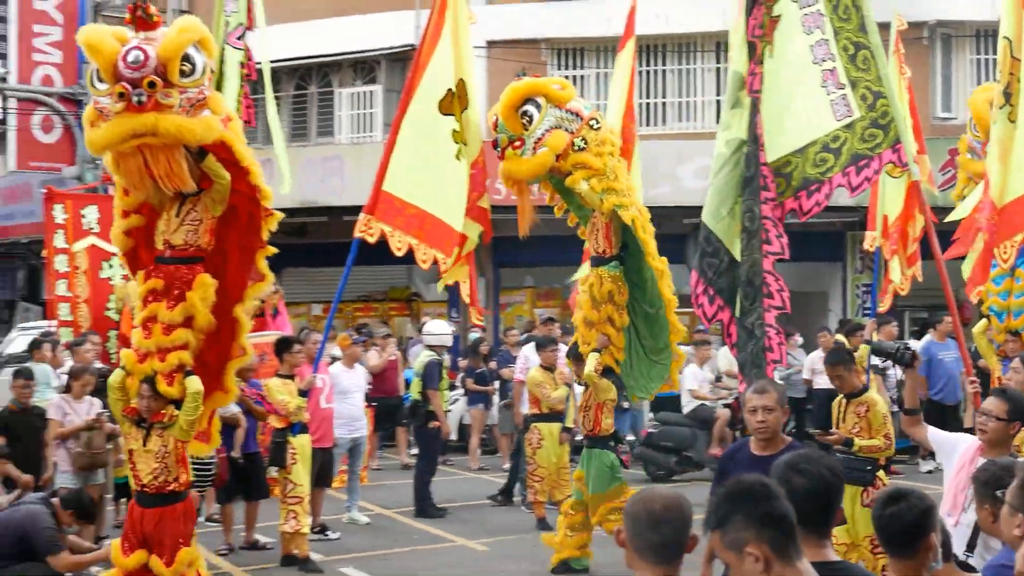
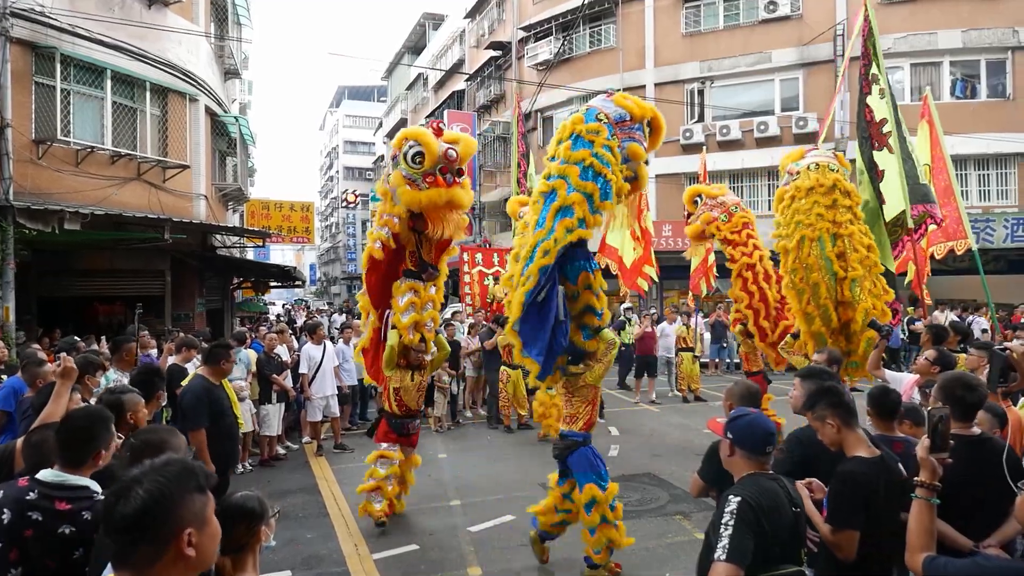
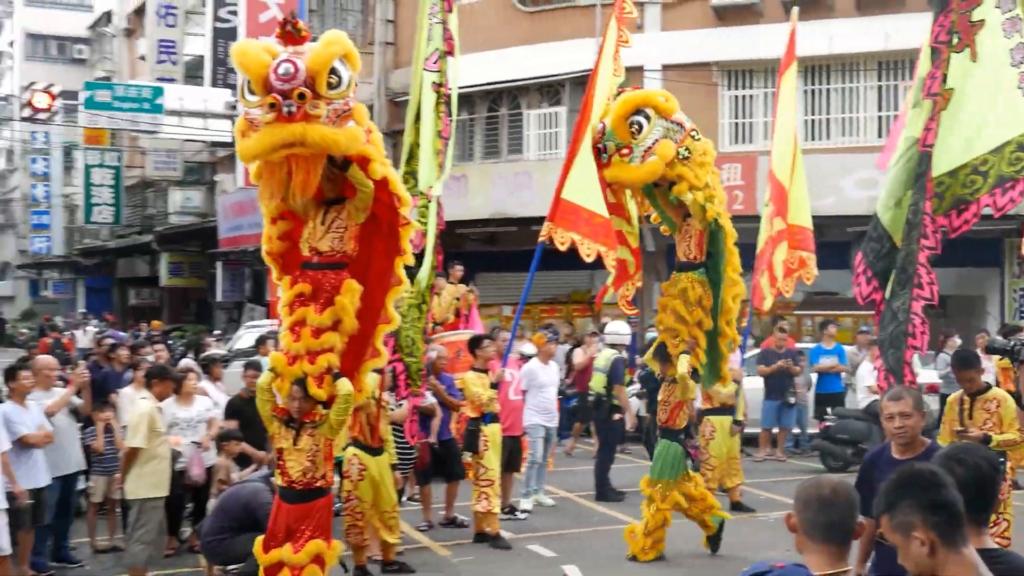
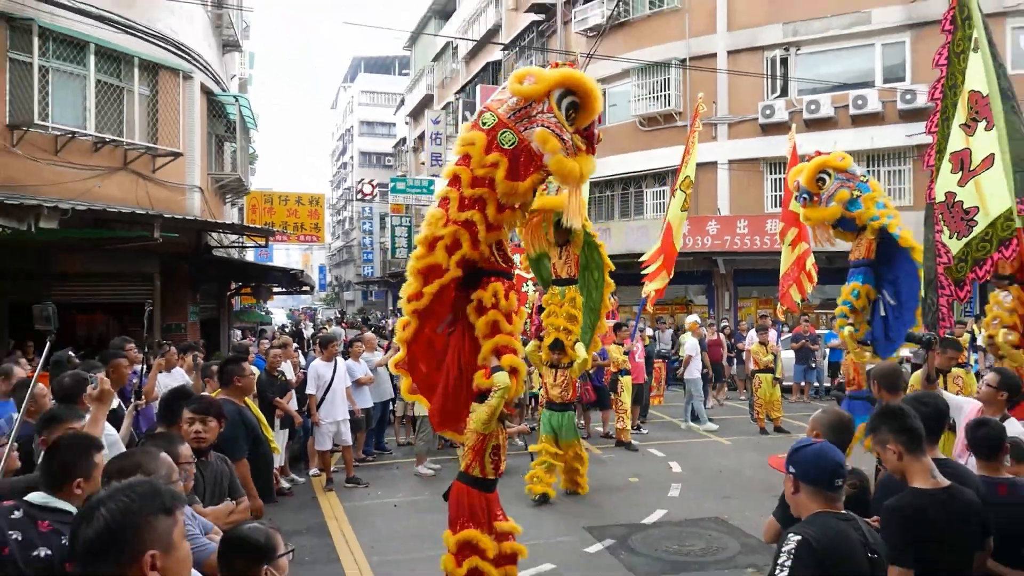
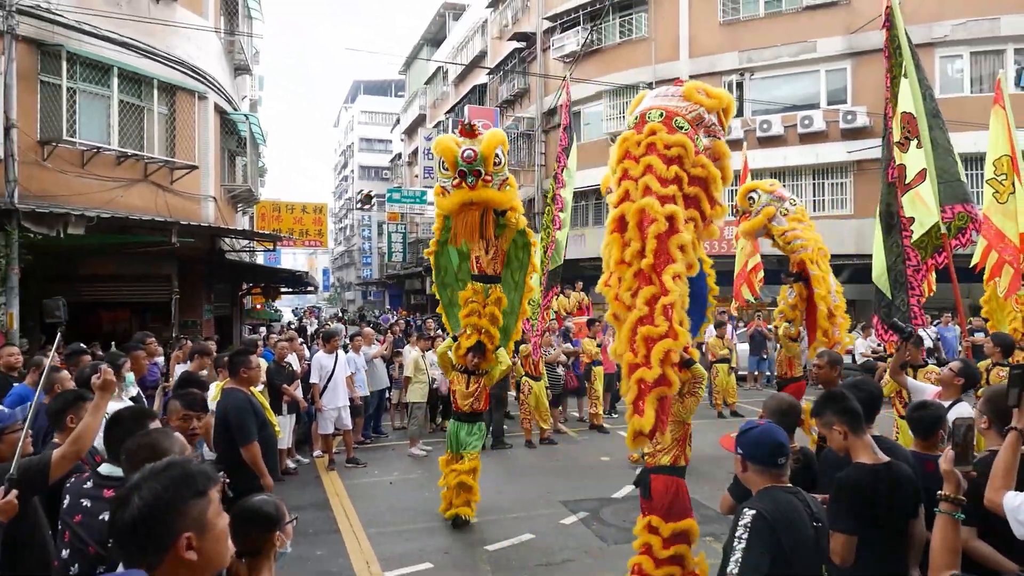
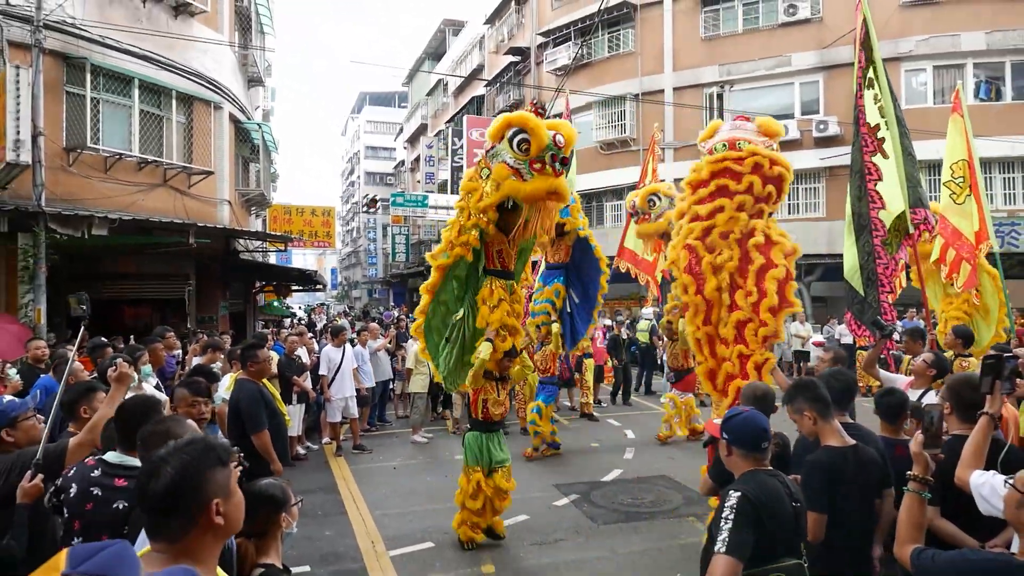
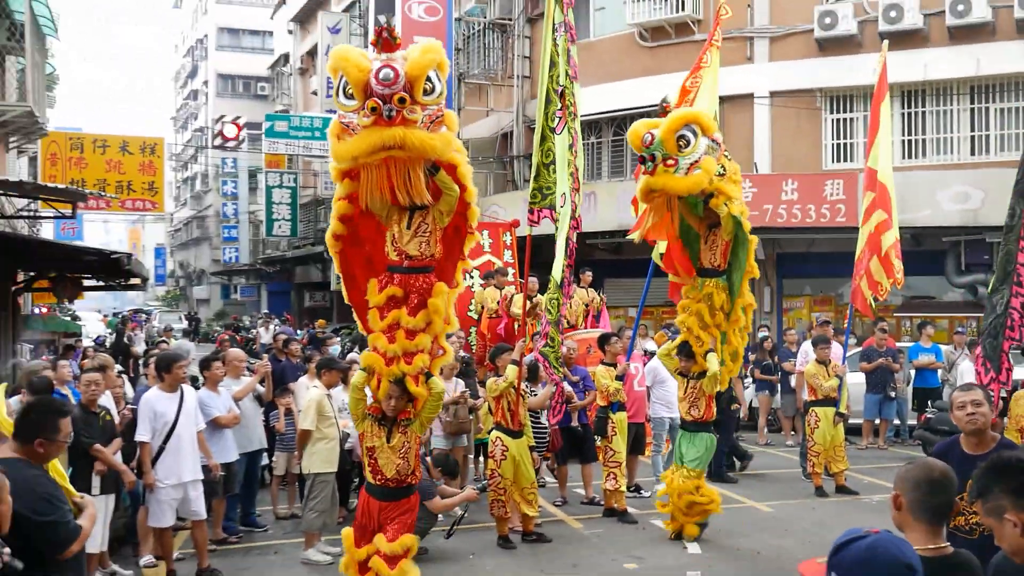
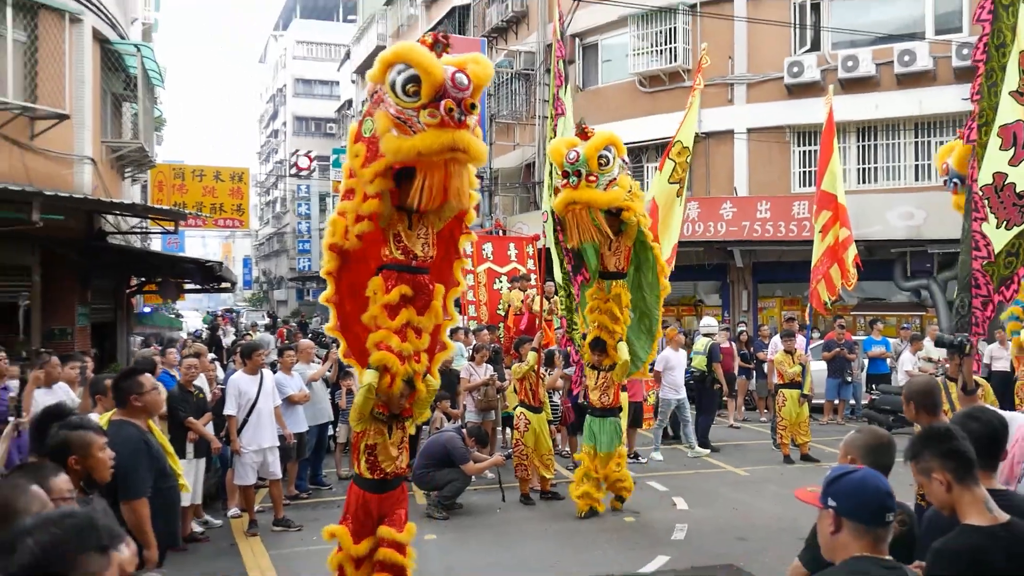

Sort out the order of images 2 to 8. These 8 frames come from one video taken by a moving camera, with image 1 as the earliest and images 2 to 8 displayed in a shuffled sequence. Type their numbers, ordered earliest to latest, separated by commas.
3, 7, 8, 4, 5, 6, 2
